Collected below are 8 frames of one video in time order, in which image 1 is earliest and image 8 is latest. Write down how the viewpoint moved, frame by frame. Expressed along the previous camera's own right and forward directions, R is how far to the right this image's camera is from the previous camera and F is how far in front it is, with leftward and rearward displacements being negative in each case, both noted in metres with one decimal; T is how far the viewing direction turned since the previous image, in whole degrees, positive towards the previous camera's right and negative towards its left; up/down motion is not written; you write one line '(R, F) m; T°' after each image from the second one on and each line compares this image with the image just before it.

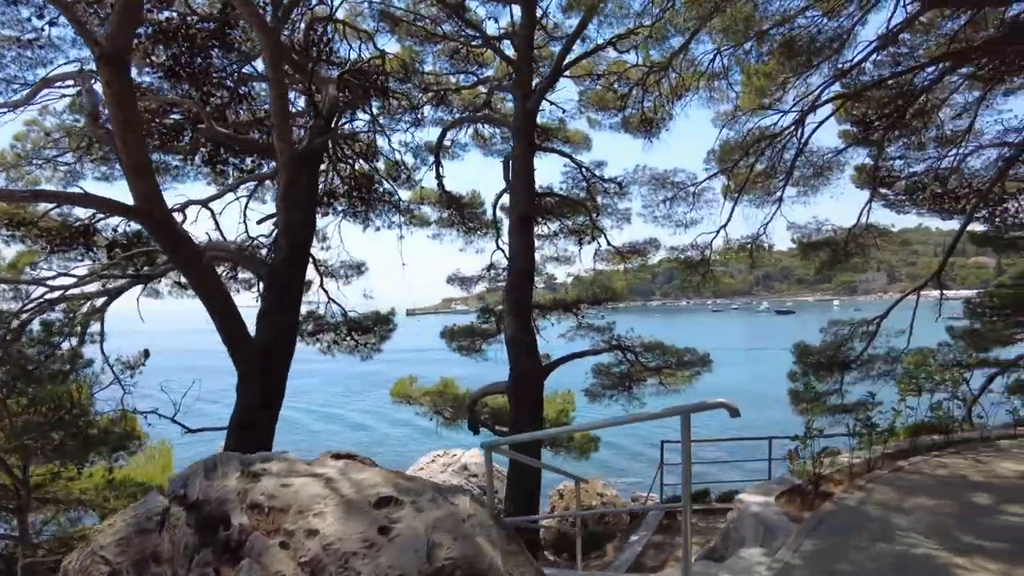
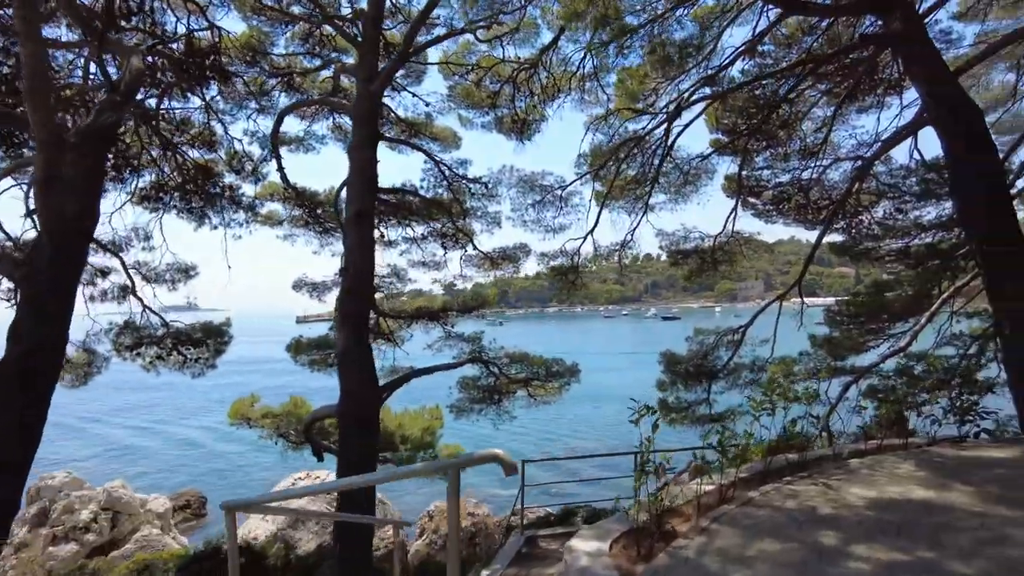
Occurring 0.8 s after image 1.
(+0.4, +0.5) m; +9°
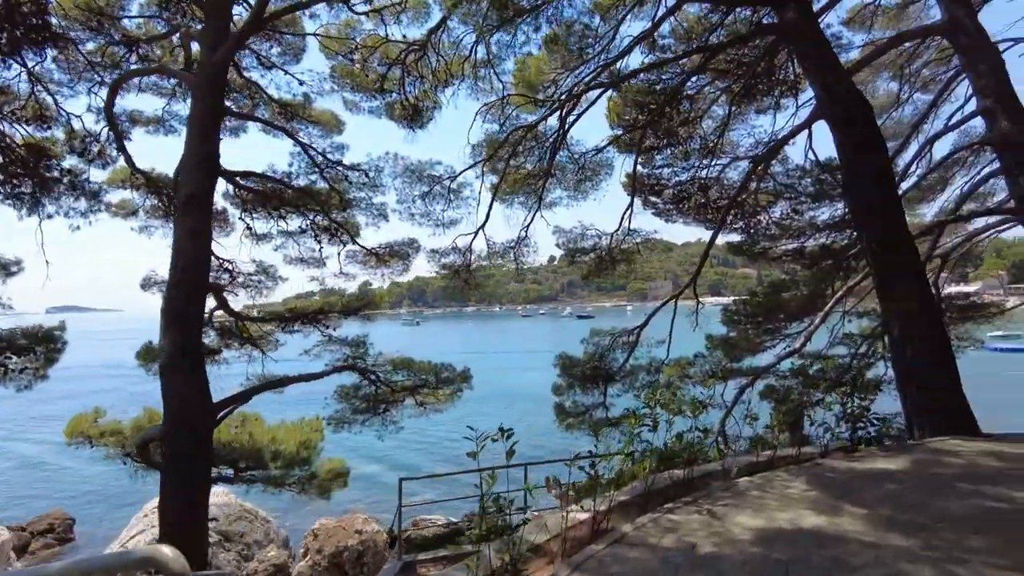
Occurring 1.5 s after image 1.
(+0.3, +0.5) m; +7°
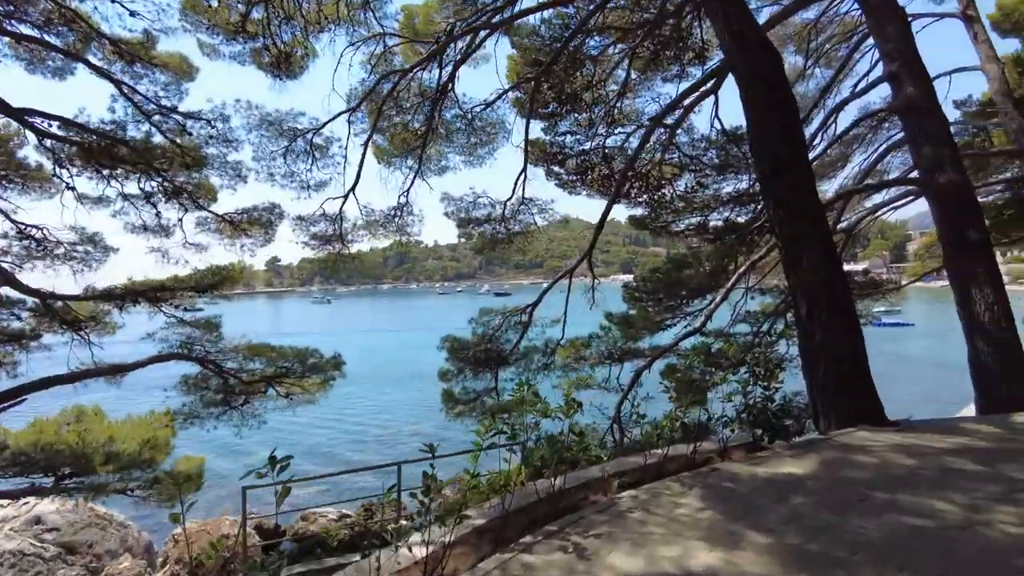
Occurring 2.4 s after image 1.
(+0.3, +0.7) m; +7°
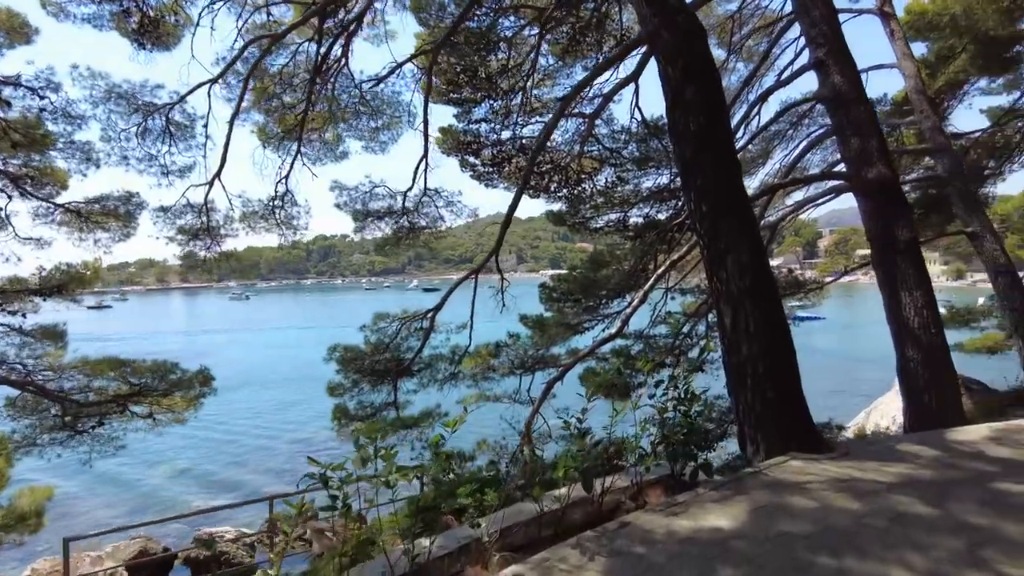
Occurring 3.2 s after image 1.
(+0.2, +0.6) m; +6°
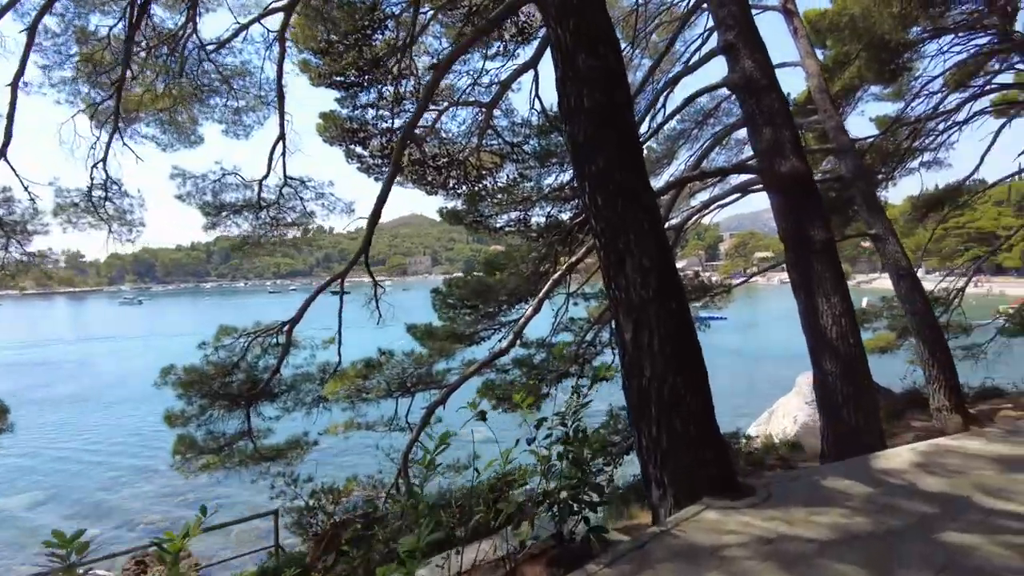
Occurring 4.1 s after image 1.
(+0.3, +0.7) m; +7°
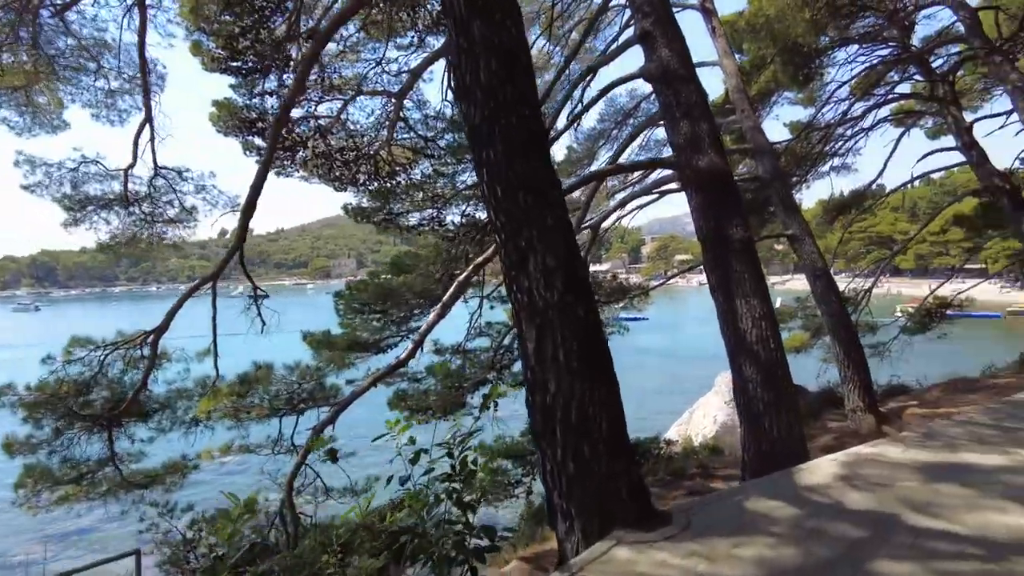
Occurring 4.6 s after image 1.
(+0.2, +0.4) m; +6°
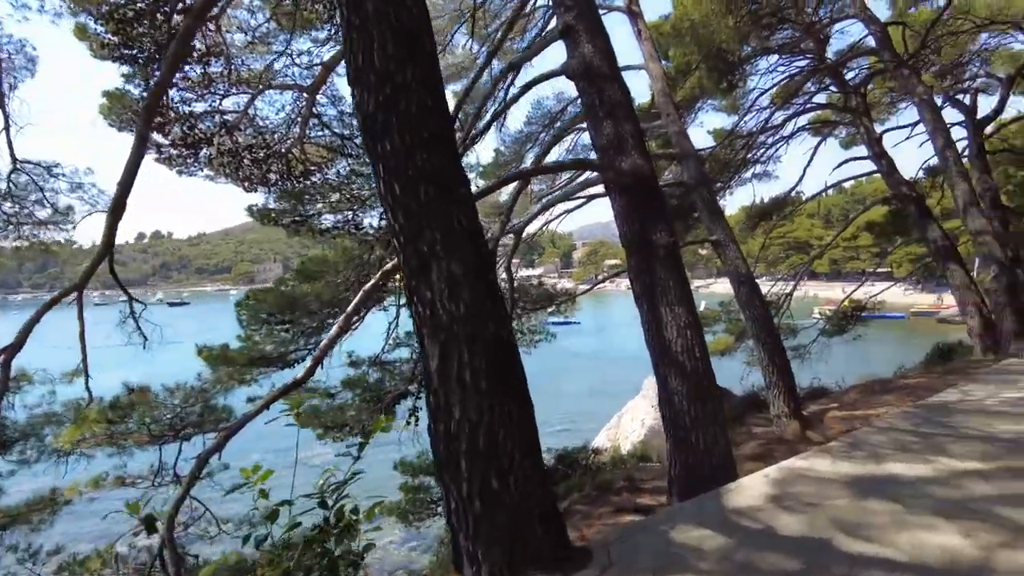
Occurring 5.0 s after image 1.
(+0.1, +0.3) m; +6°
